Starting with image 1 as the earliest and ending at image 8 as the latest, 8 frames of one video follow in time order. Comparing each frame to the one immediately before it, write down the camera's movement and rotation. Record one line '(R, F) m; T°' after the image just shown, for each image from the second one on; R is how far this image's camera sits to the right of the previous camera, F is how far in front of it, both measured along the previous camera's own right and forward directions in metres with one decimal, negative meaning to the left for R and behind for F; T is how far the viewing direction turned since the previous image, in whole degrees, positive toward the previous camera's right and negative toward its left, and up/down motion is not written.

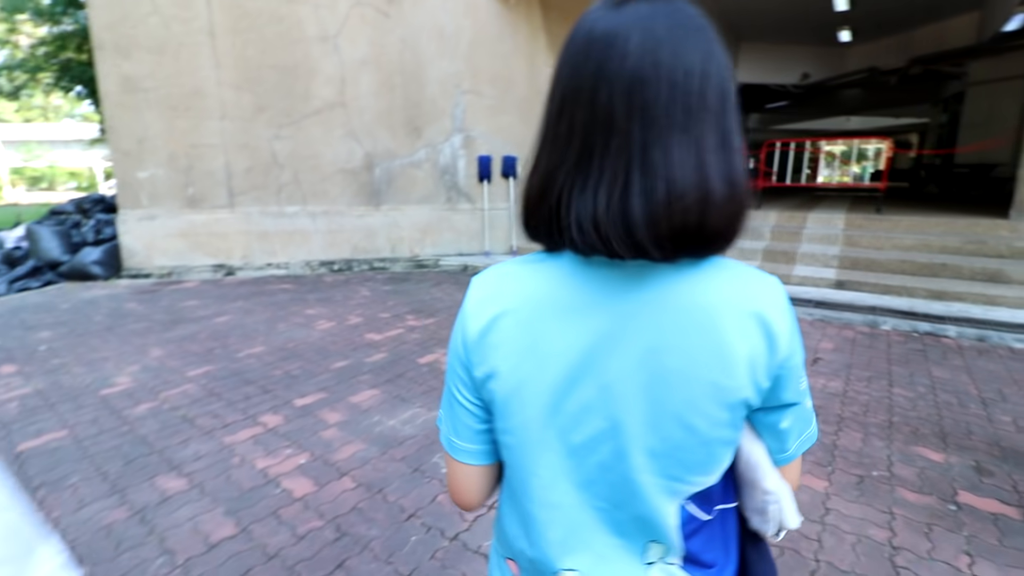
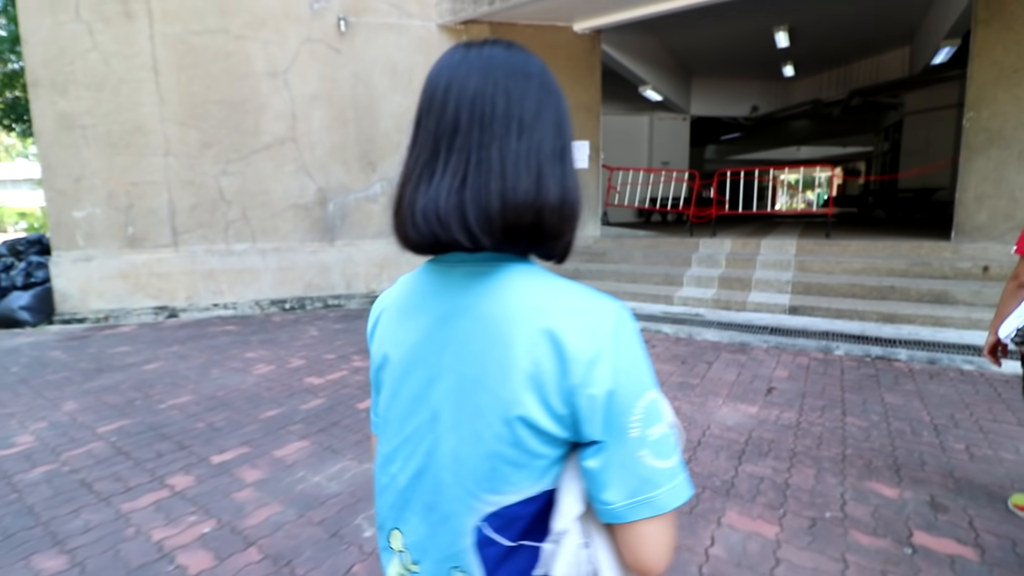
(+0.3, +0.2) m; +3°
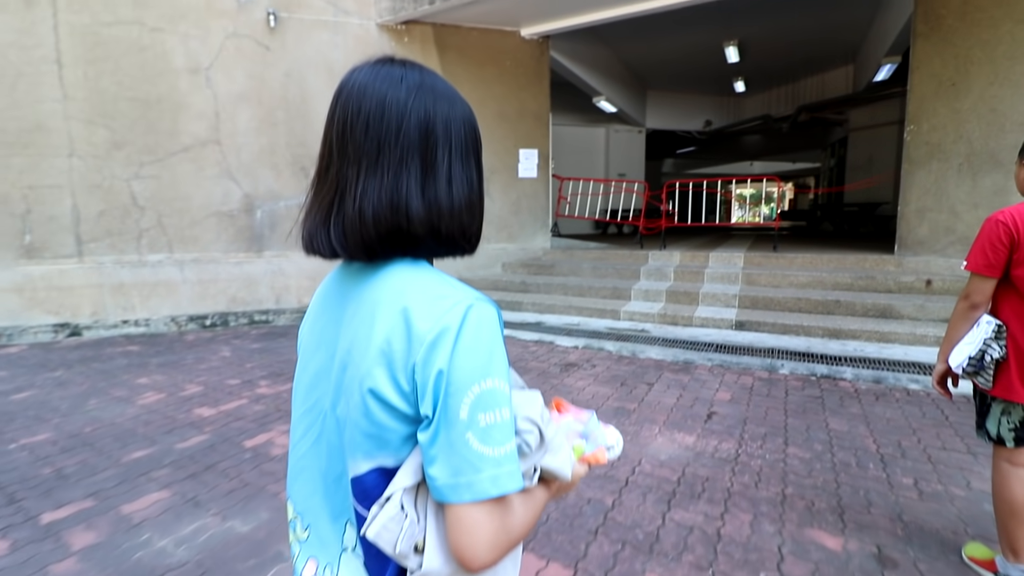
(+0.4, +0.4) m; +4°
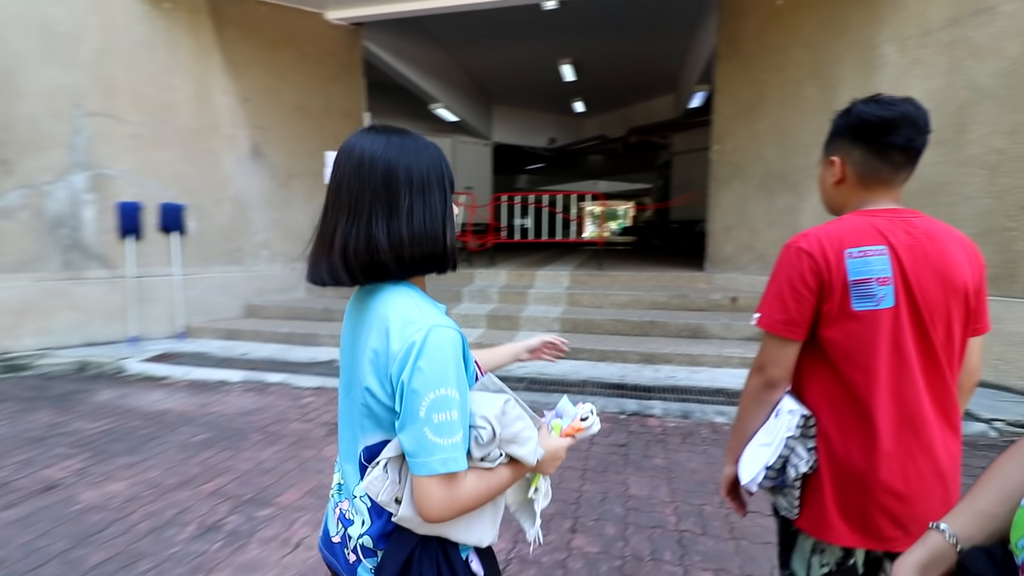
(+0.9, +1.0) m; +15°
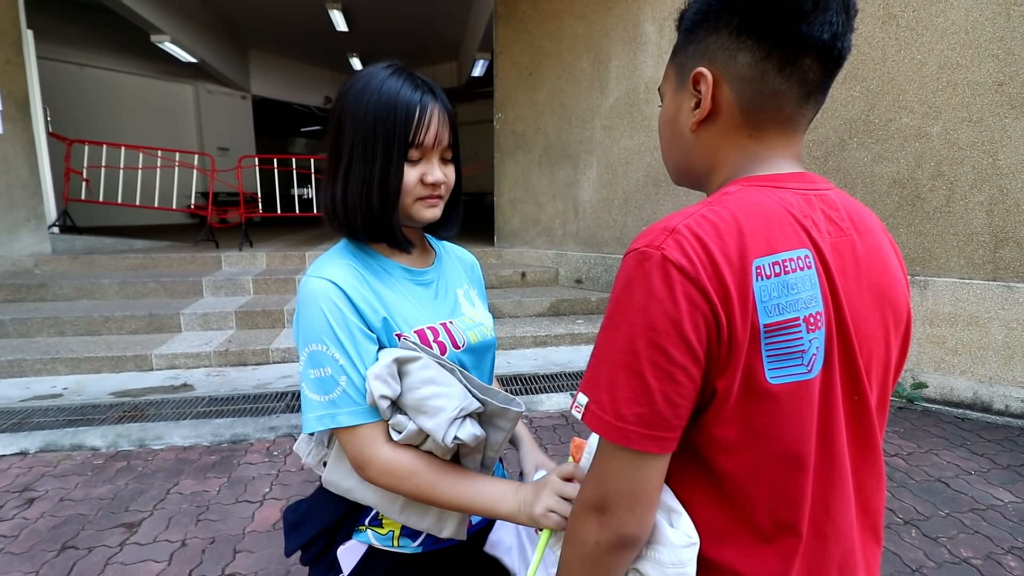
(+0.3, +0.7) m; +23°
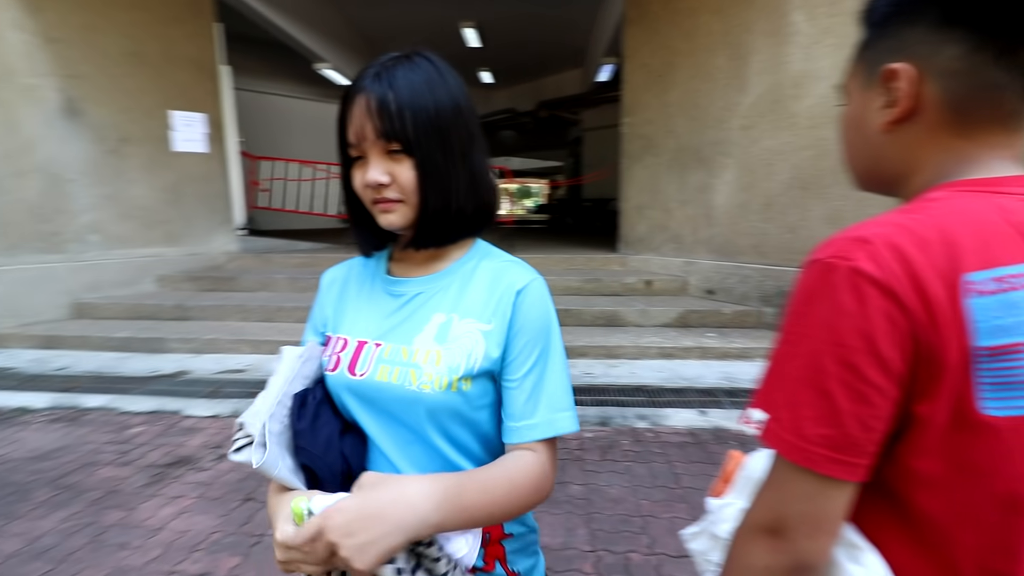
(-0.1, 0.0) m; -14°
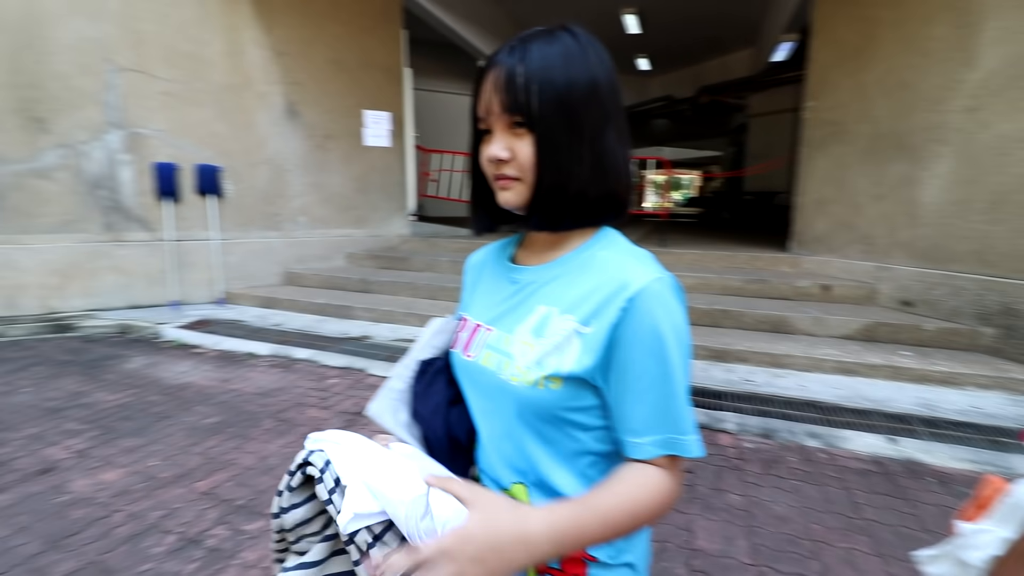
(-0.1, -0.1) m; -16°
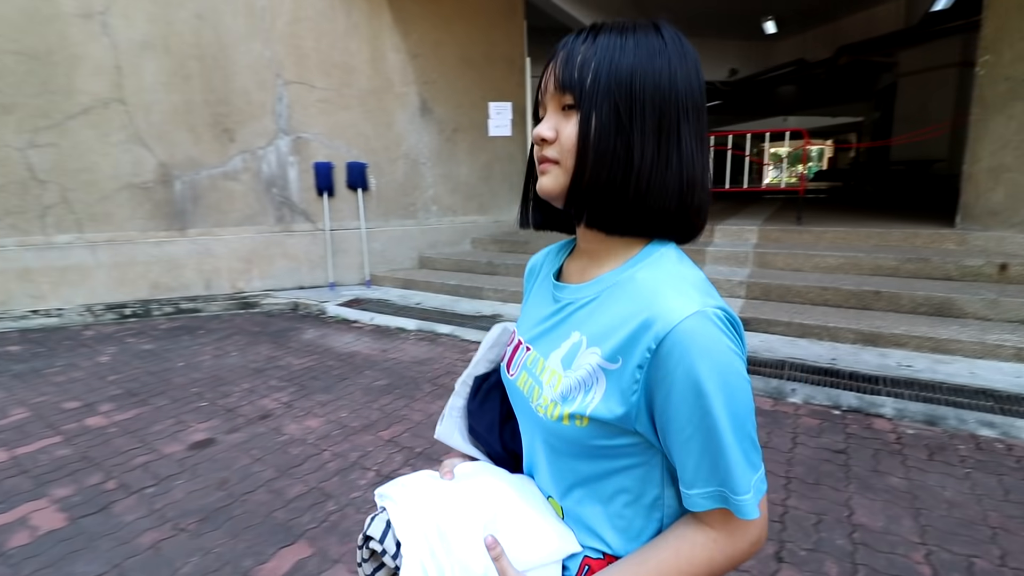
(-0.2, -0.2) m; -12°
